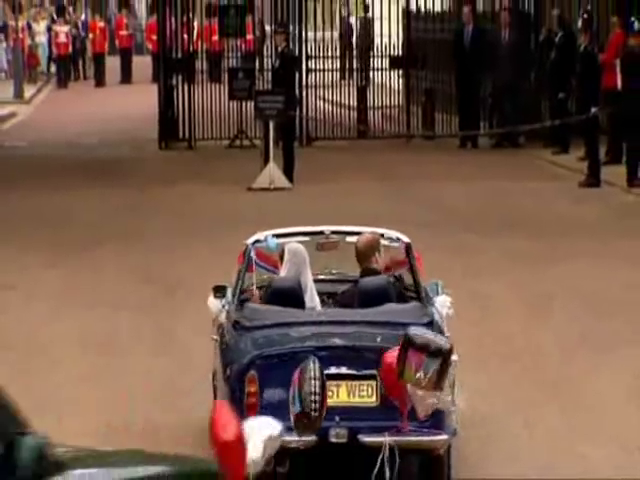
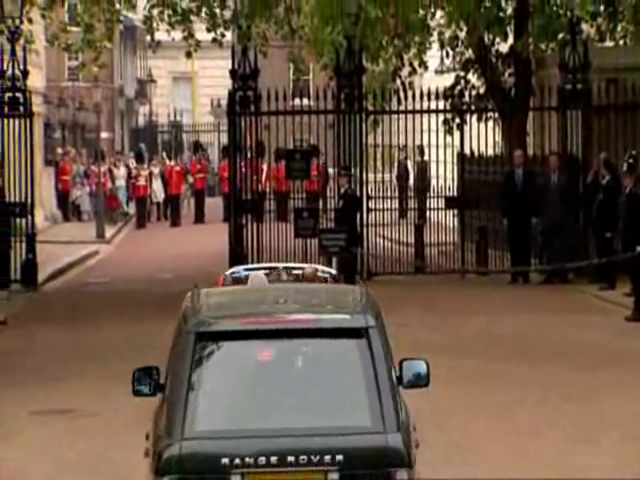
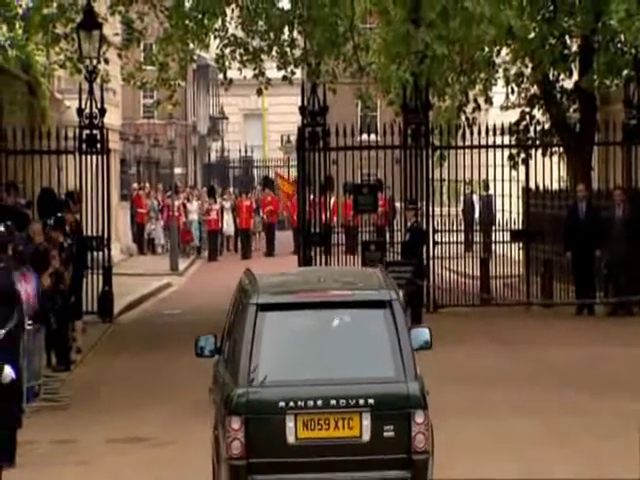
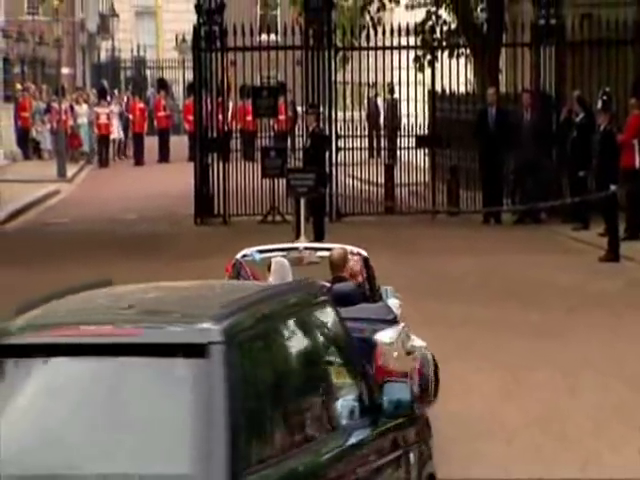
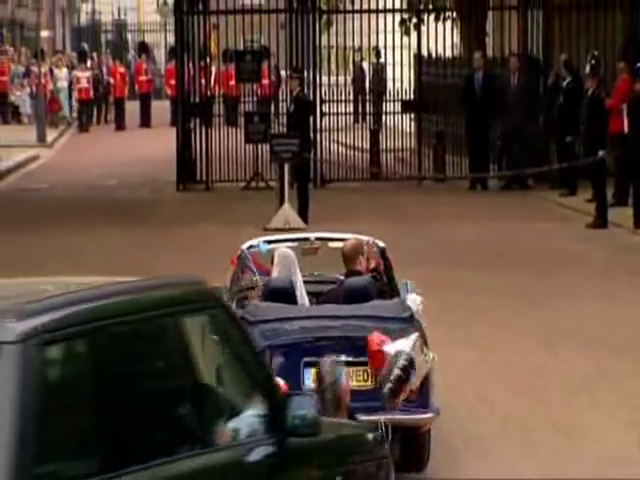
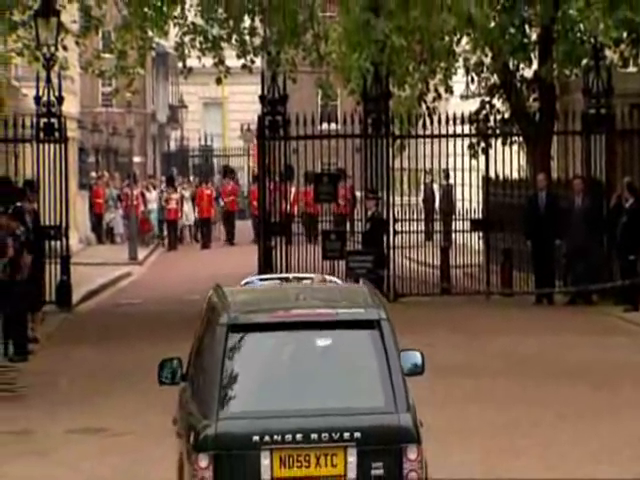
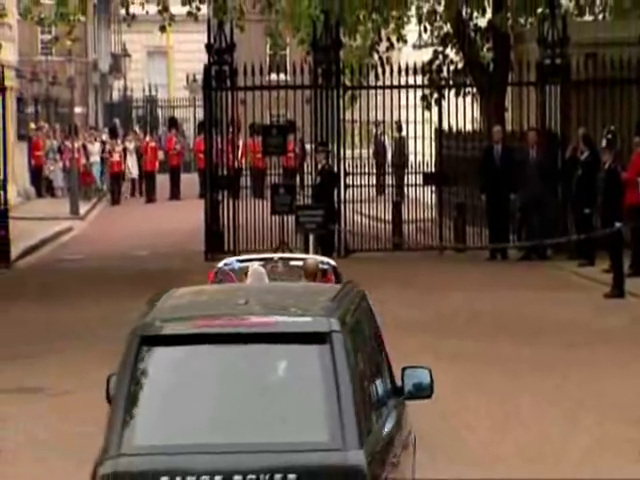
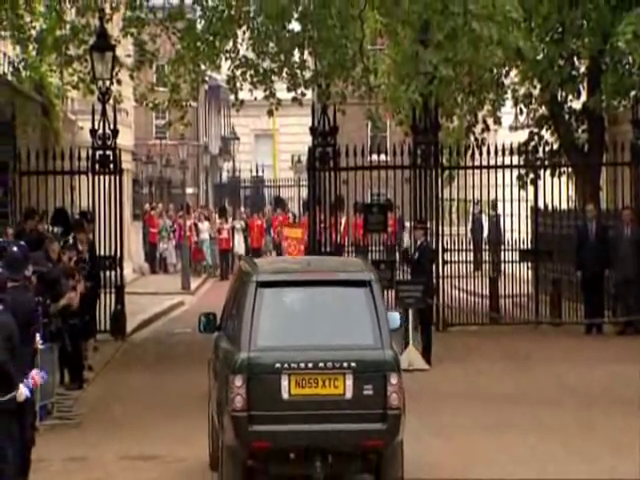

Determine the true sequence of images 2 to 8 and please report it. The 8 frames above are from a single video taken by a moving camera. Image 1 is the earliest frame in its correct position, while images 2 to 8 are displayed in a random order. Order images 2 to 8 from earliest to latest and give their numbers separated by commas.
5, 4, 7, 2, 6, 3, 8
